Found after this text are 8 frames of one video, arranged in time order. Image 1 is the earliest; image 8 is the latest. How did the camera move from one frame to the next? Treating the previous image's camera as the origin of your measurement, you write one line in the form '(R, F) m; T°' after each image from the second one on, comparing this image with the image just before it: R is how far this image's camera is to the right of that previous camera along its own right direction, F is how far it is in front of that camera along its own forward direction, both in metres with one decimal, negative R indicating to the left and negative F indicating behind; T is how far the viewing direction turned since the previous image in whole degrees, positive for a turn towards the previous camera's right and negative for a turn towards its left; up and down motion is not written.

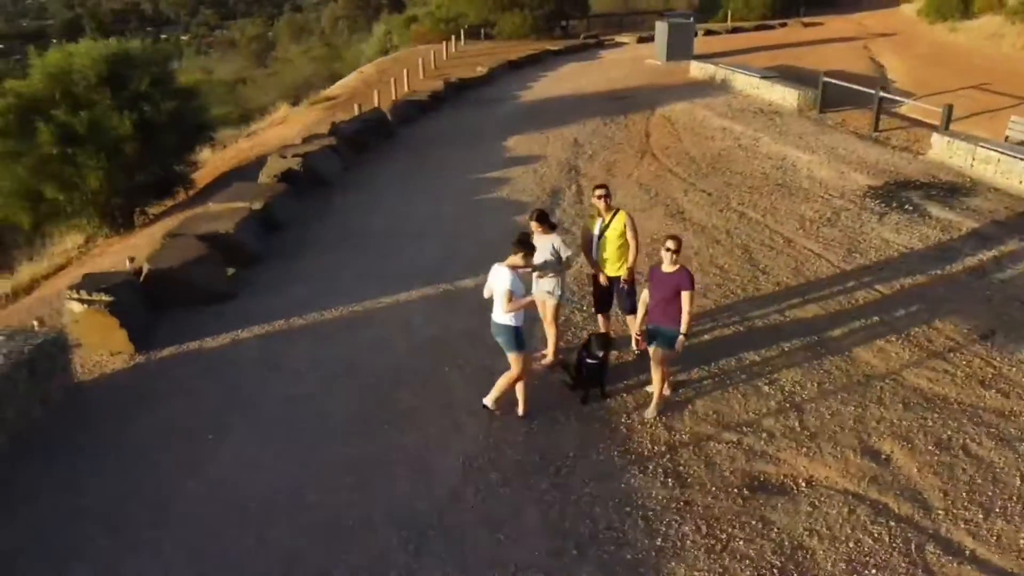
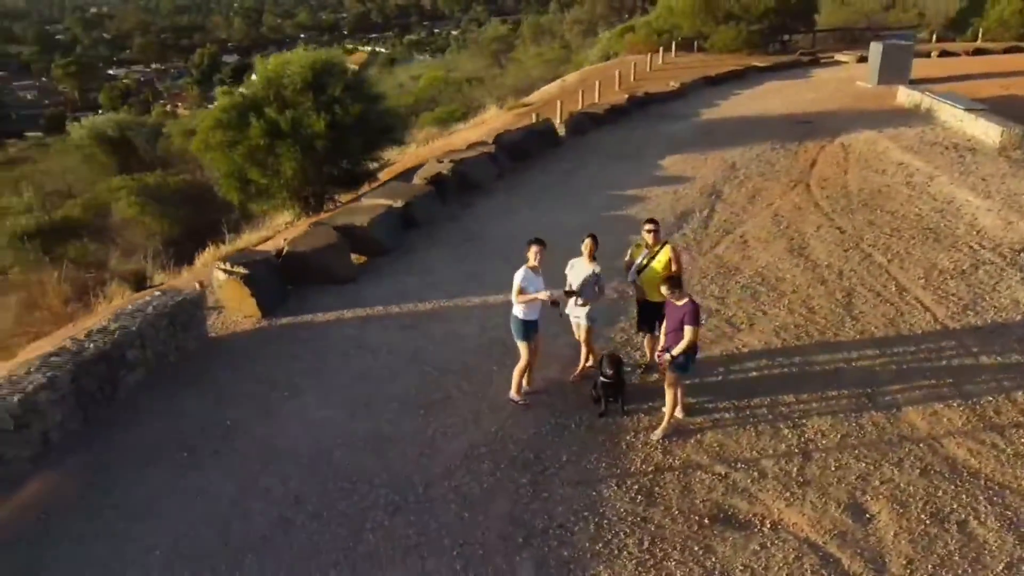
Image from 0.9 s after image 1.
(+1.2, -0.4) m; -16°
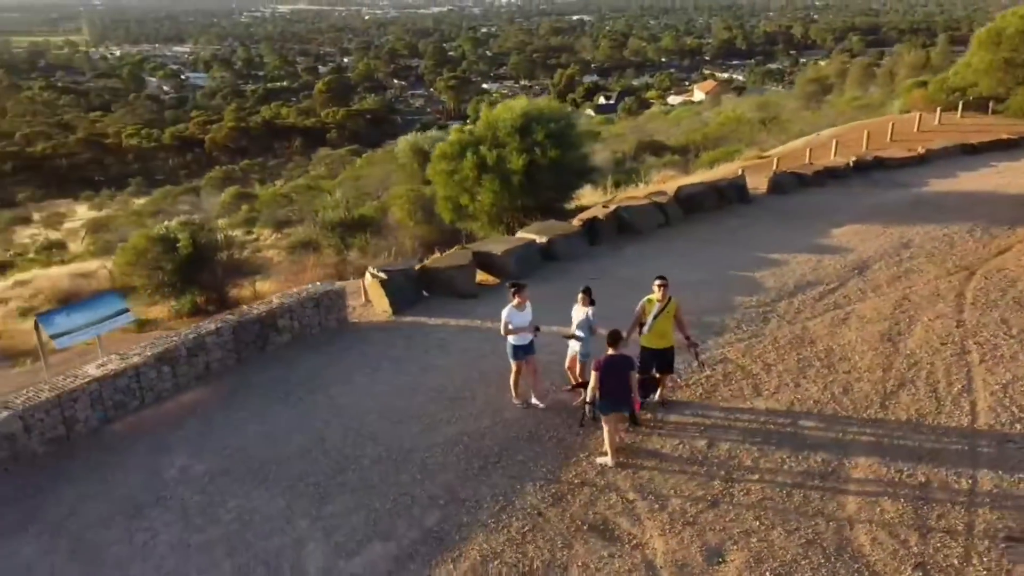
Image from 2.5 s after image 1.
(+2.4, -0.9) m; -23°
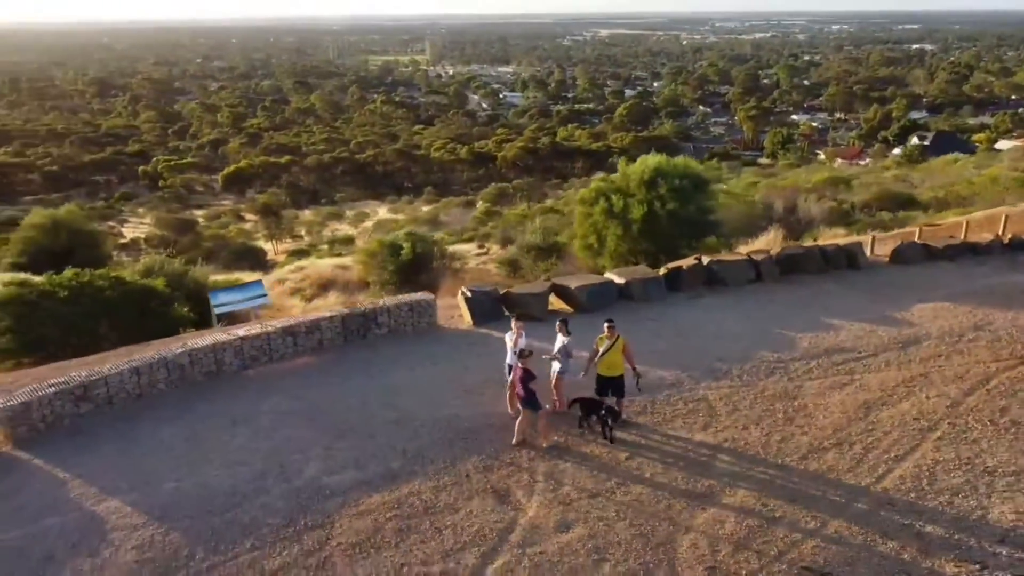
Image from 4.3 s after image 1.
(+2.9, -1.6) m; -20°
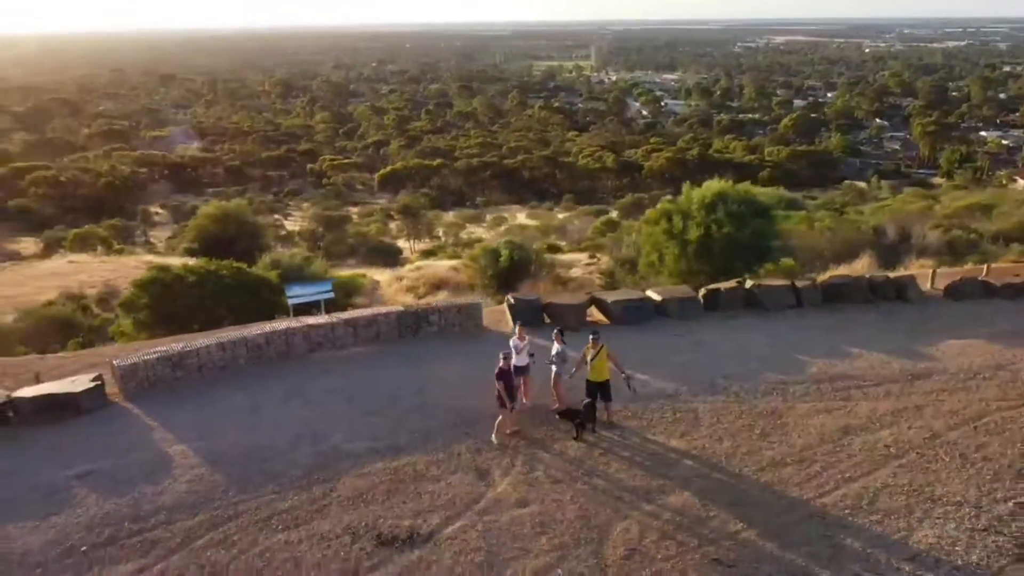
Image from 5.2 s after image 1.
(+1.6, -1.1) m; -11°
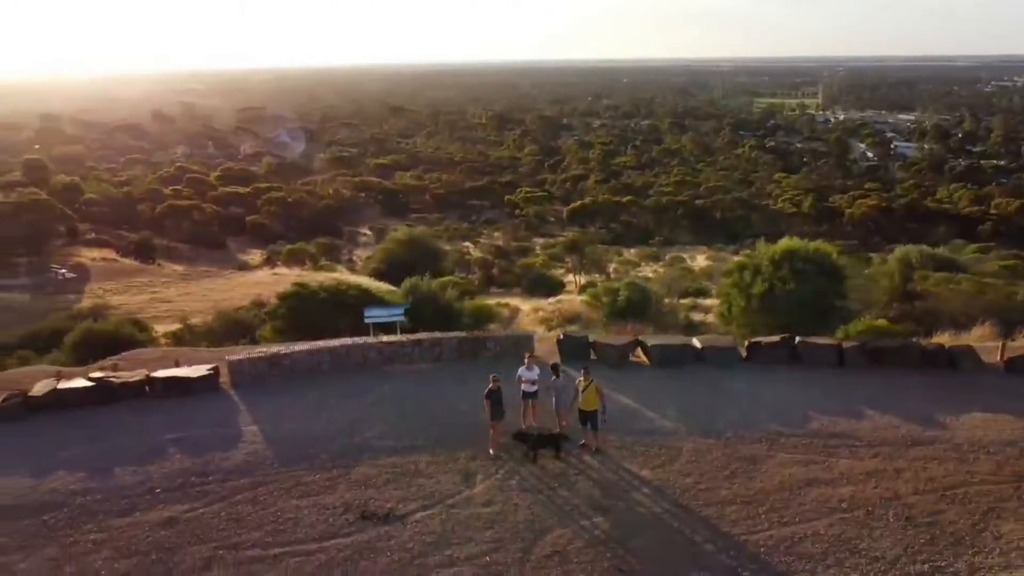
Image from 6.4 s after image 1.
(+2.5, -1.3) m; -14°
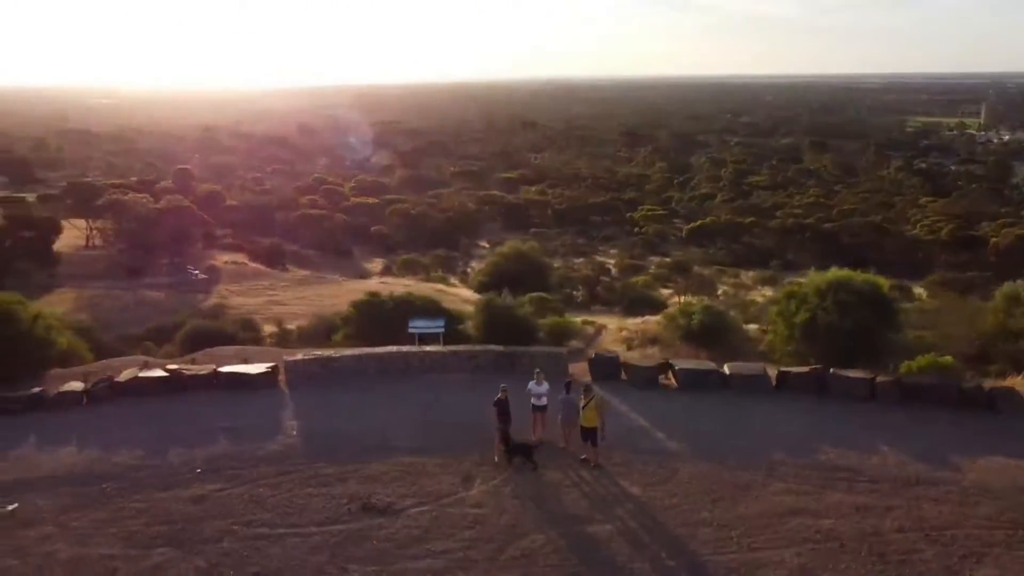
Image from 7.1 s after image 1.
(+1.6, -0.6) m; -9°
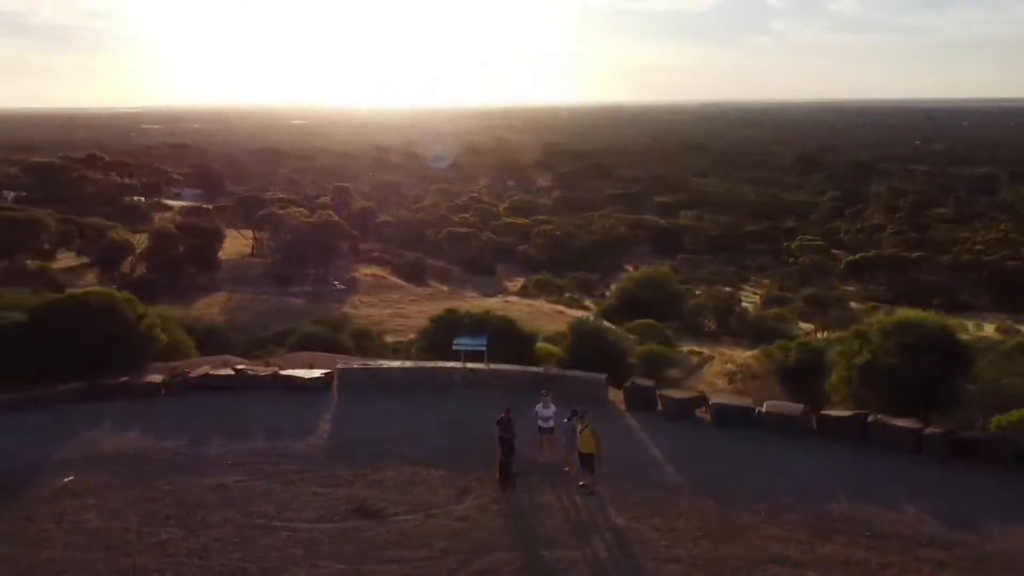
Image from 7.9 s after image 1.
(+2.1, -0.1) m; -11°
